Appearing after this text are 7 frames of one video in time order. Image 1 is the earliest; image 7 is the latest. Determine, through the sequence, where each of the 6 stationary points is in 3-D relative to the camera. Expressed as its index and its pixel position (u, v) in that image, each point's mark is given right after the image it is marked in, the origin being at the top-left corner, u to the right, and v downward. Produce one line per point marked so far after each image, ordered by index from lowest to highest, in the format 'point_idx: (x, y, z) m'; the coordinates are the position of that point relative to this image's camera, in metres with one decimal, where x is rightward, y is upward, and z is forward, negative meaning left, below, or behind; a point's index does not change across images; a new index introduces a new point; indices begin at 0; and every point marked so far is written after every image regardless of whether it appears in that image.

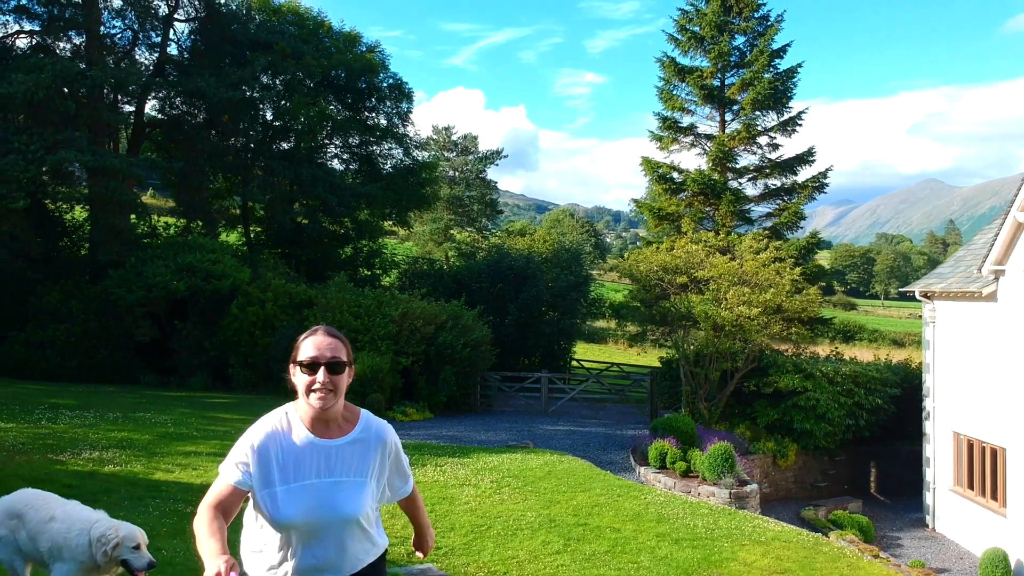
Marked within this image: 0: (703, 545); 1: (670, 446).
0: (+2.6, -3.4, +11.1) m
1: (+3.2, -3.2, +16.9) m
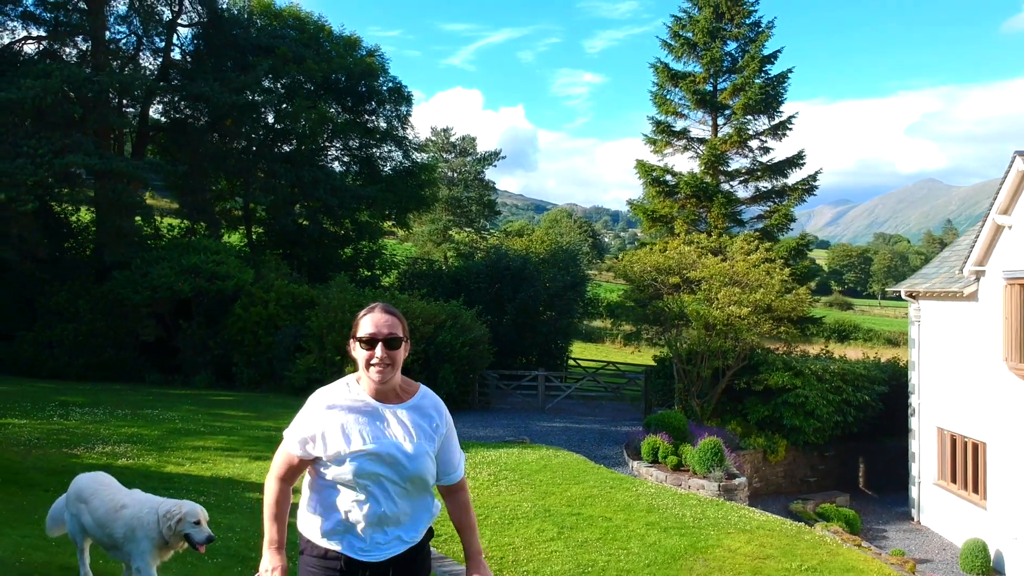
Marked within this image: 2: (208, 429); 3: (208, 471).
0: (+2.5, -3.4, +11.7) m
1: (+3.2, -3.2, +17.5) m
2: (-6.3, -2.9, +17.3) m
3: (-4.8, -2.9, +13.2) m
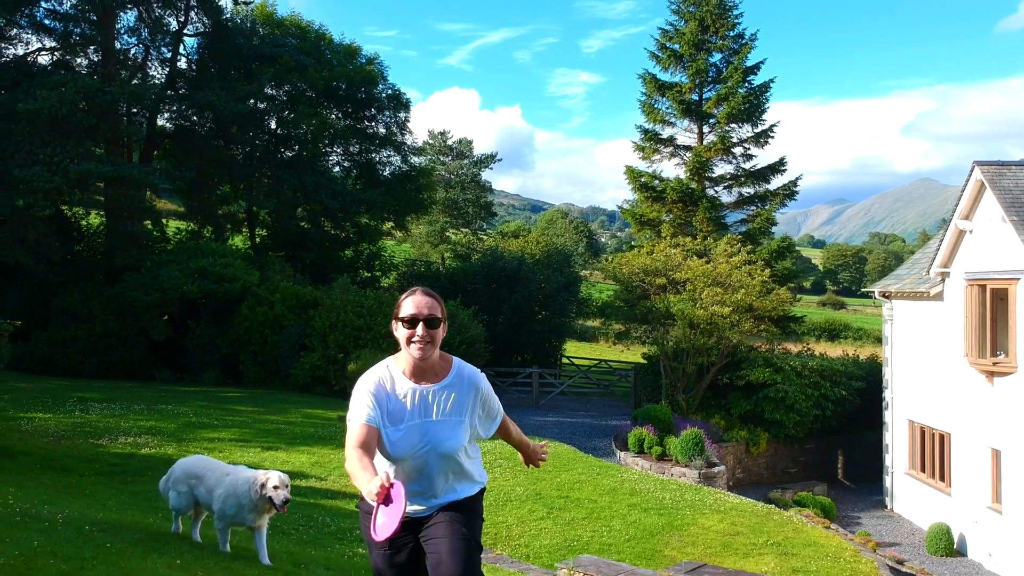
0: (+2.4, -3.5, +12.8) m
1: (+3.1, -3.3, +18.6) m
2: (-6.5, -3.0, +18.4) m
3: (-4.9, -3.0, +14.3) m
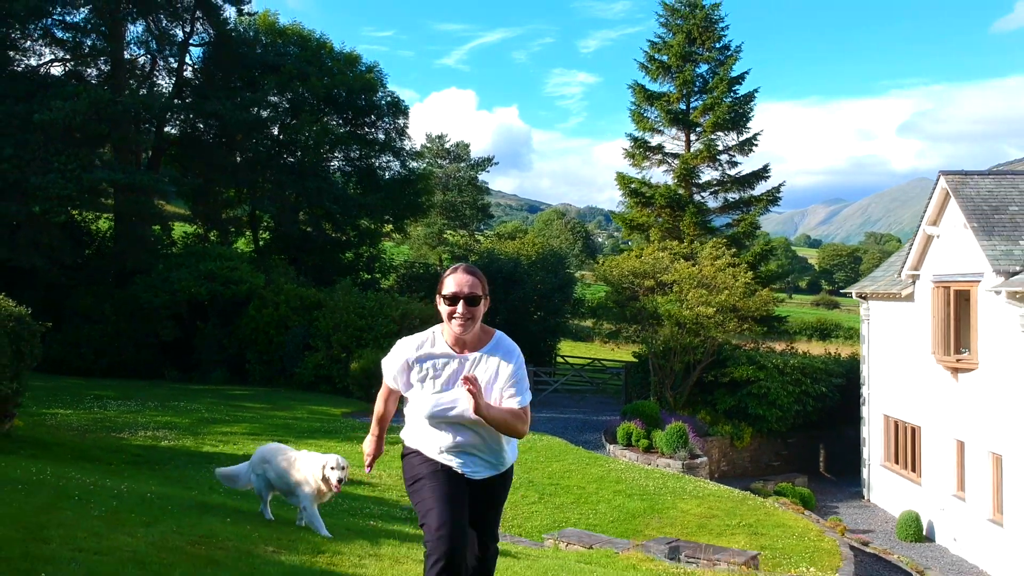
0: (+2.3, -3.5, +13.9) m
1: (+2.9, -3.3, +19.7) m
2: (-6.6, -3.0, +19.5) m
3: (-5.1, -3.0, +15.3) m
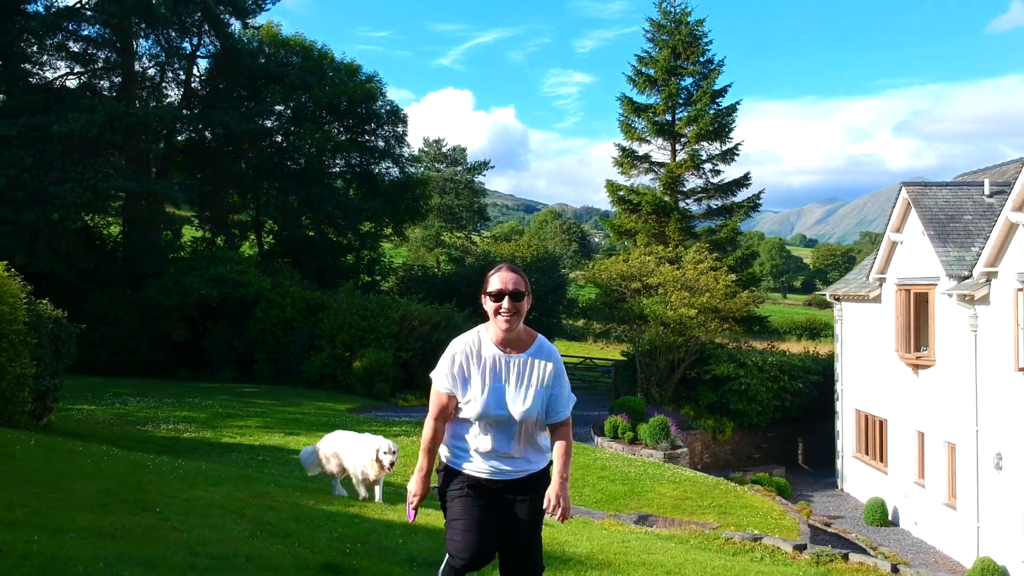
0: (+2.2, -3.6, +15.3) m
1: (+2.8, -3.4, +21.1) m
2: (-6.7, -3.1, +20.9) m
3: (-5.2, -3.1, +16.7) m
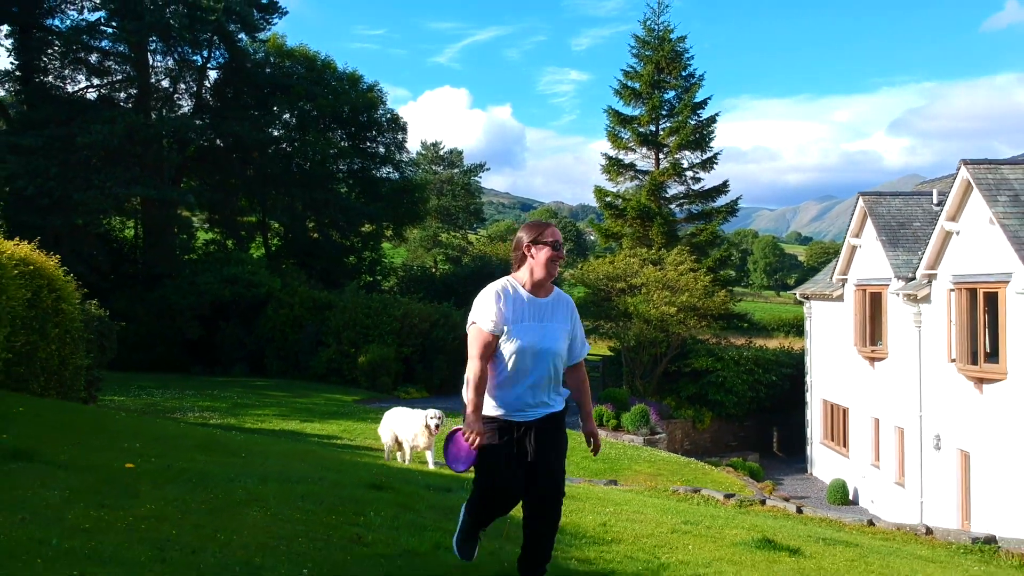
0: (+2.1, -3.6, +17.3) m
1: (+2.6, -3.4, +23.0) m
2: (-6.9, -3.2, +22.8) m
3: (-5.3, -3.1, +18.6) m
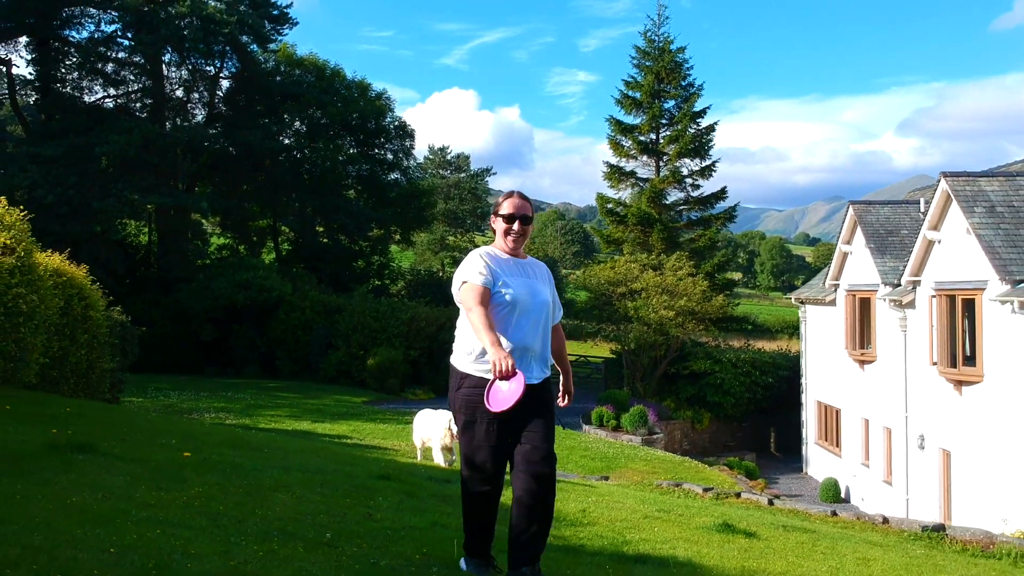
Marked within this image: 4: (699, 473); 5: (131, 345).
0: (+2.1, -3.8, +18.1) m
1: (+2.7, -3.5, +23.9) m
2: (-6.8, -3.3, +23.7) m
3: (-5.3, -3.3, +19.5) m
4: (+4.1, -4.0, +18.1) m
5: (-8.2, -1.2, +17.9) m
